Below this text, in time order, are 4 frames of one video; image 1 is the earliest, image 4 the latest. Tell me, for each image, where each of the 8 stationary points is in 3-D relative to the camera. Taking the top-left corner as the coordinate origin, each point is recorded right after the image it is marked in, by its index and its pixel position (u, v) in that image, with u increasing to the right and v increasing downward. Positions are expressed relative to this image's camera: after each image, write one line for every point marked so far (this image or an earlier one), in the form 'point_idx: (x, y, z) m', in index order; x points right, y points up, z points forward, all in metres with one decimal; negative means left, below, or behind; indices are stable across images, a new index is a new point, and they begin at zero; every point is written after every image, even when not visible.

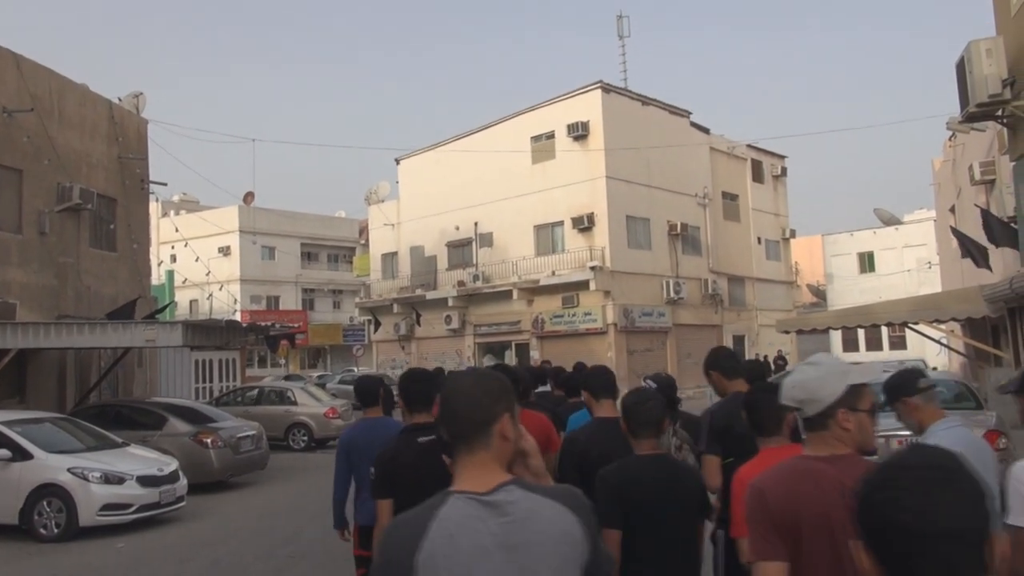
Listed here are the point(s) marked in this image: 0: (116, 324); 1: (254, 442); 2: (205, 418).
0: (-7.4, -0.7, +18.6) m
1: (-4.8, -2.8, +18.5) m
2: (-5.6, -2.4, +18.3) m
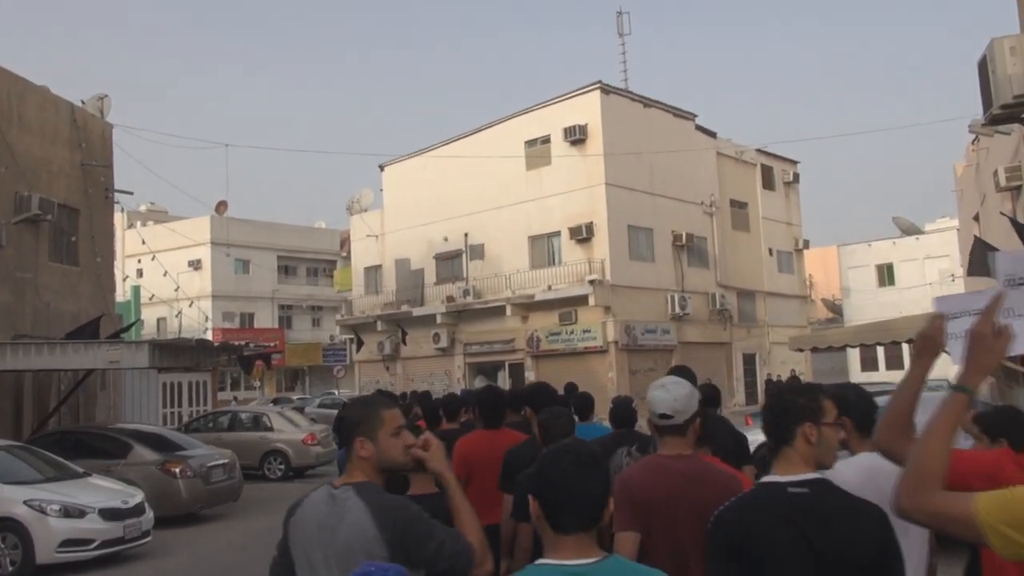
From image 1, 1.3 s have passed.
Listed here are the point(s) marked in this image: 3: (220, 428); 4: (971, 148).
0: (-7.5, -1.0, +17.0) m
1: (-4.9, -3.1, +17.0) m
2: (-5.7, -2.6, +16.8) m
3: (-6.0, -2.9, +20.1) m
4: (+9.4, +2.8, +20.0) m
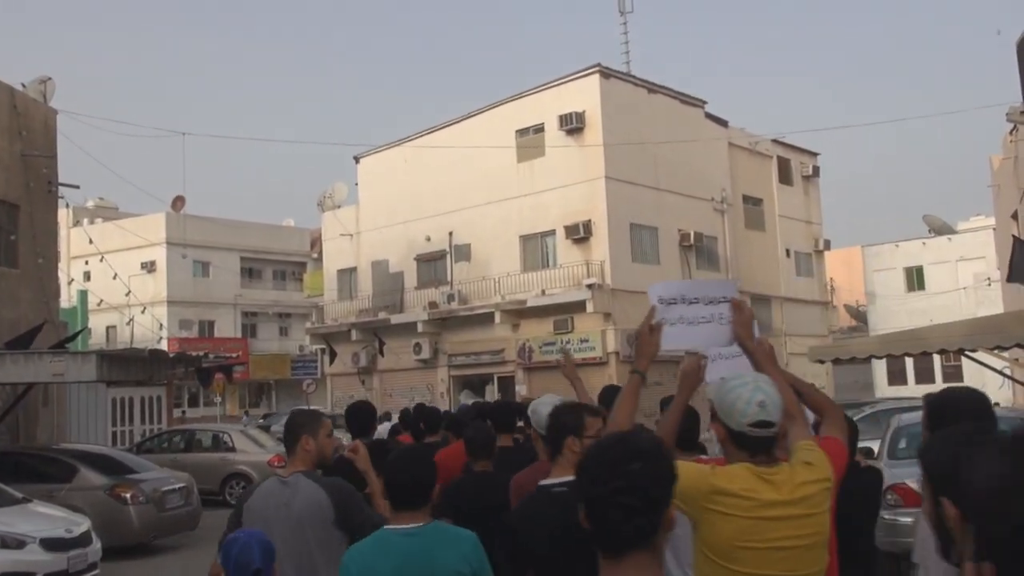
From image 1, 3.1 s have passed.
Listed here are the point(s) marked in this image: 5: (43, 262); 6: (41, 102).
0: (-7.6, -1.0, +15.0) m
1: (-5.0, -3.2, +15.0) m
2: (-5.8, -2.7, +14.8) m
3: (-6.2, -2.9, +18.1) m
4: (+9.2, +2.8, +18.3) m
5: (-9.0, +0.5, +19.1) m
6: (-9.2, +3.6, +19.4) m
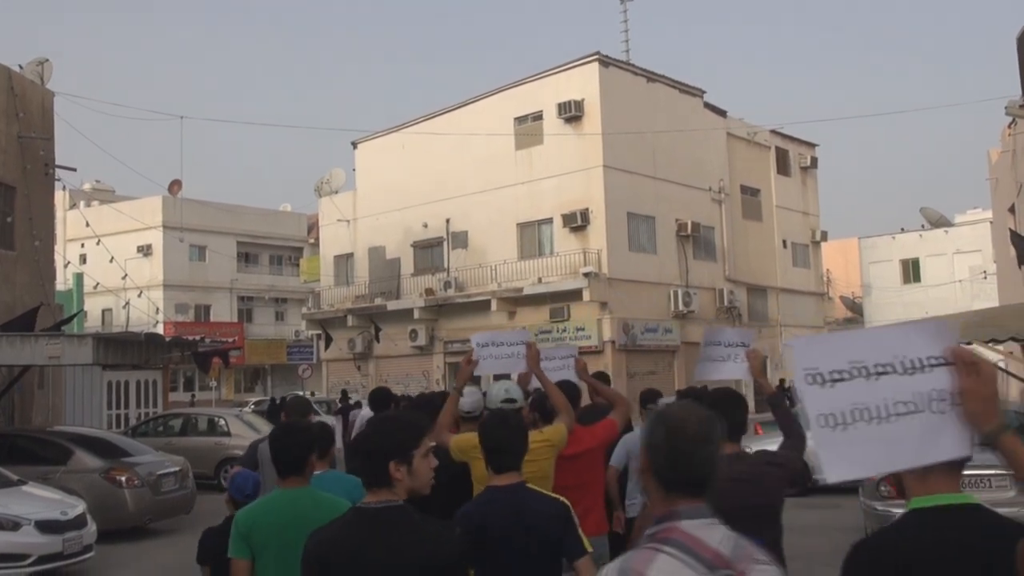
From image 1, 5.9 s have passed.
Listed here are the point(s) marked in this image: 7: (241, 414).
0: (-7.7, -0.8, +15.0) m
1: (-5.1, -2.9, +15.0) m
2: (-5.9, -2.5, +14.8) m
3: (-6.3, -2.6, +18.1) m
4: (+9.1, +2.9, +18.3) m
5: (-9.1, +0.8, +19.0) m
6: (-9.2, +4.0, +19.3) m
7: (-5.0, -2.3, +18.2) m
